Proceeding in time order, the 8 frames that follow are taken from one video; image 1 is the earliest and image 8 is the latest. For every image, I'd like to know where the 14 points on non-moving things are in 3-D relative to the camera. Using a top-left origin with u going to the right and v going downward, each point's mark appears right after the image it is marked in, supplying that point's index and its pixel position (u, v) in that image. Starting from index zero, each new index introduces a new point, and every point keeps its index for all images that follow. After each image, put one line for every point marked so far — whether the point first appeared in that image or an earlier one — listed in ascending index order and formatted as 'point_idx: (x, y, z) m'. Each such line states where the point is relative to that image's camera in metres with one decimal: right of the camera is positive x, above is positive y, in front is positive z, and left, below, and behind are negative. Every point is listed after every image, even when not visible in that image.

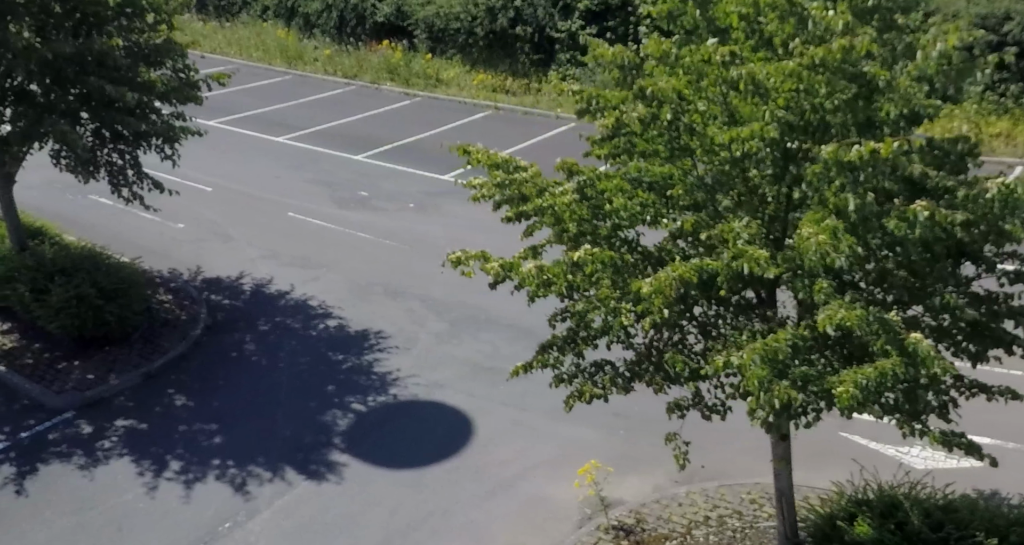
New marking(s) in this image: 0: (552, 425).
0: (+0.2, -1.3, +7.7) m
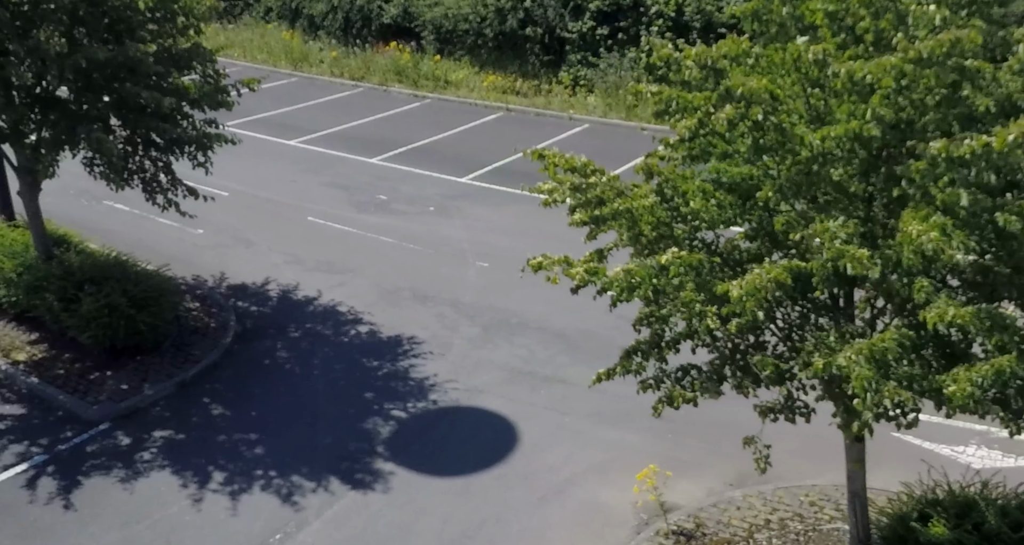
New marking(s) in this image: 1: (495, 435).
0: (+0.7, -1.4, +7.6) m
1: (-0.2, -1.5, +7.7) m
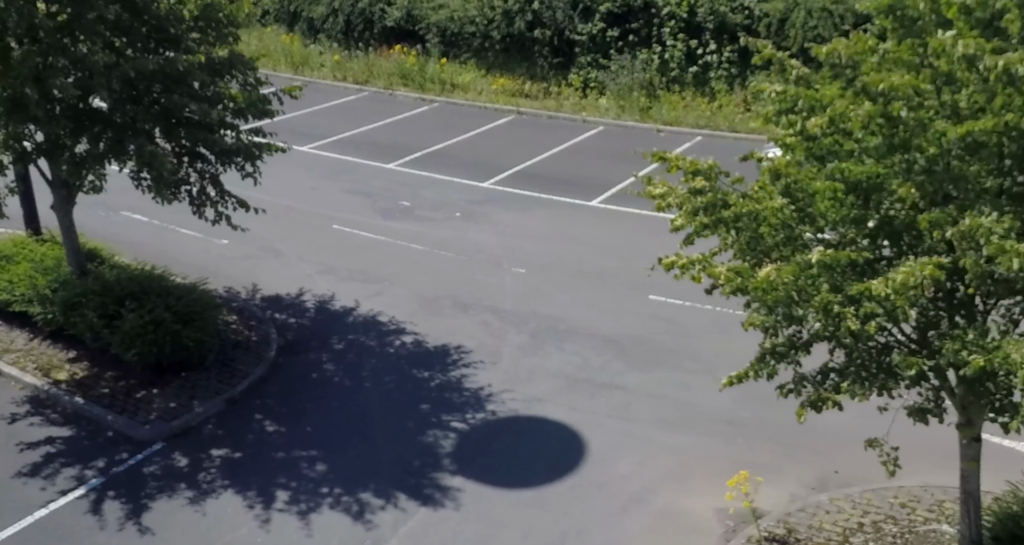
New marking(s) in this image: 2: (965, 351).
0: (+1.3, -1.4, +7.5) m
1: (+0.4, -1.6, +7.6) m
2: (+2.2, -0.4, +4.0) m
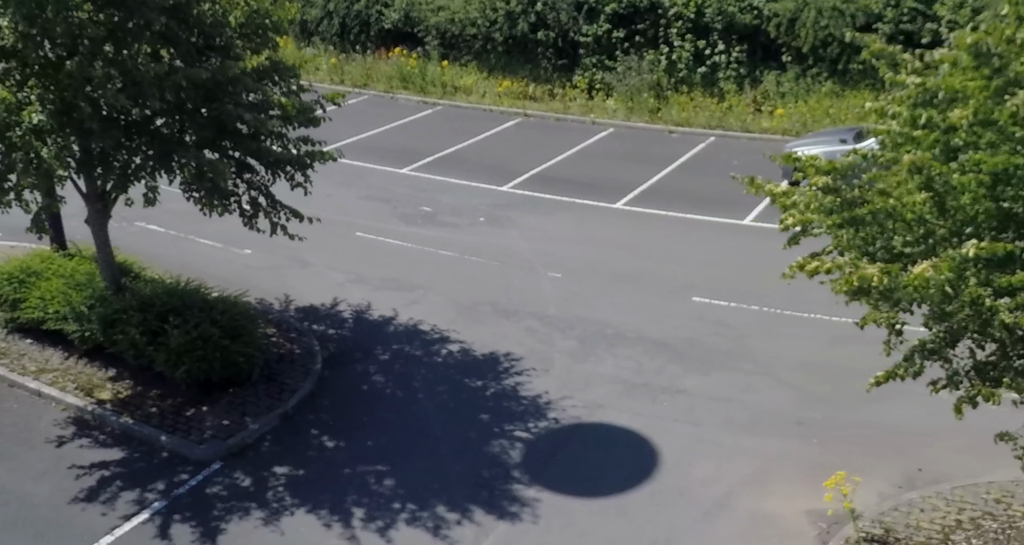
0: (+2.0, -1.5, +7.5) m
1: (+1.1, -1.6, +7.6) m
2: (+2.9, -0.4, +4.0) m
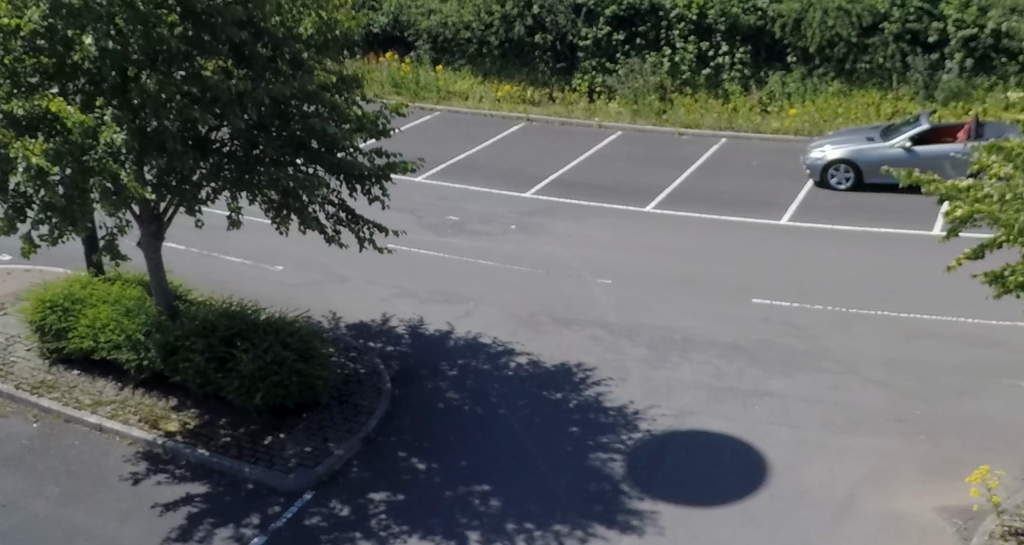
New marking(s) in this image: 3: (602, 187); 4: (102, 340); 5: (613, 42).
0: (+2.9, -1.5, +7.5) m
1: (+2.0, -1.7, +7.5) m
2: (+4.1, -0.4, +4.2) m
3: (+1.5, +1.5, +14.4) m
4: (-4.4, -0.7, +9.0) m
5: (+2.2, +5.2, +19.0) m
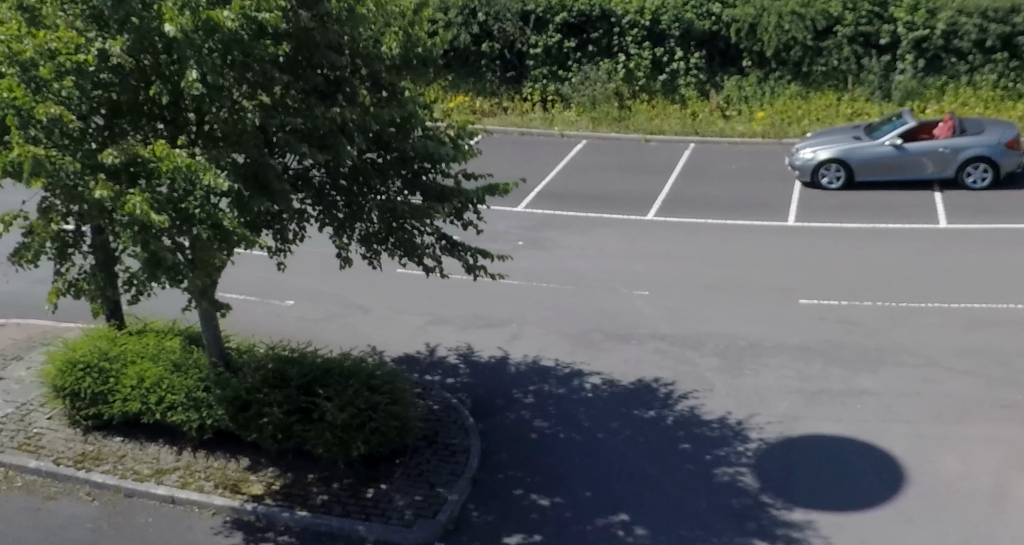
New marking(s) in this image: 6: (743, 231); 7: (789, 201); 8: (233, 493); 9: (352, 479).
0: (+4.0, -1.5, +7.8) m
1: (+3.2, -1.7, +7.7) m
2: (+5.7, -0.3, +4.7) m
3: (+1.4, +1.3, +14.3) m
4: (-3.4, -1.2, +8.1) m
5: (+1.0, +5.0, +19.0) m
6: (+3.4, +0.6, +12.5) m
7: (+4.3, +1.1, +13.2) m
8: (-2.5, -2.0, +7.6) m
9: (-1.5, -1.9, +7.8) m
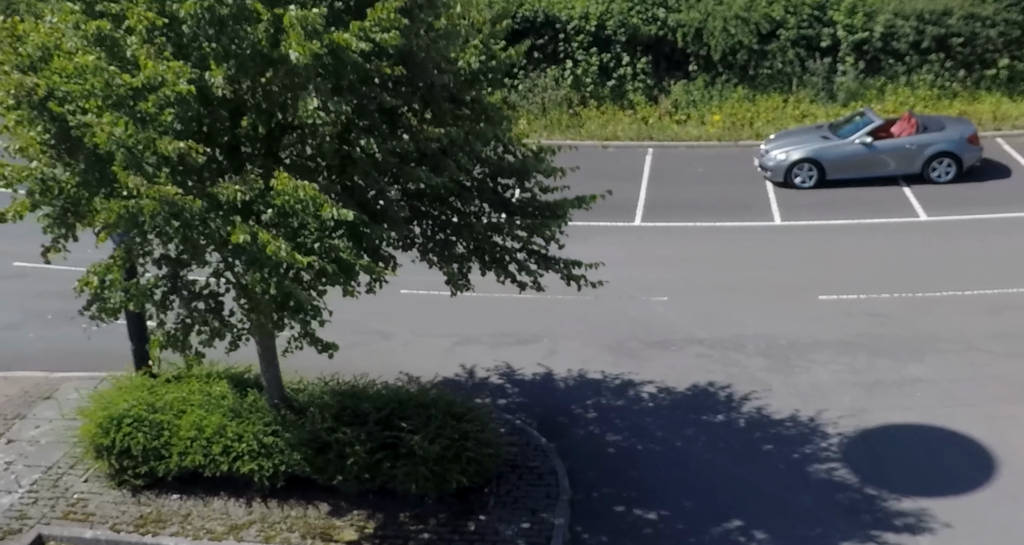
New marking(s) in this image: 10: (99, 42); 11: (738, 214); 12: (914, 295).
0: (+4.8, -1.4, +8.3) m
1: (+4.0, -1.7, +8.0) m
2: (+6.9, 0.0, +5.5) m
3: (+1.0, +1.1, +14.3) m
4: (-2.6, -1.6, +7.4) m
5: (-0.3, +4.8, +18.9) m
6: (+3.4, +0.6, +12.8) m
7: (+4.1, +1.2, +13.7) m
8: (-1.5, -2.2, +7.0) m
9: (-0.6, -2.1, +7.4) m
10: (-2.8, +1.5, +5.6) m
11: (+3.6, +0.9, +13.4) m
12: (+4.9, -0.3, +10.3) m
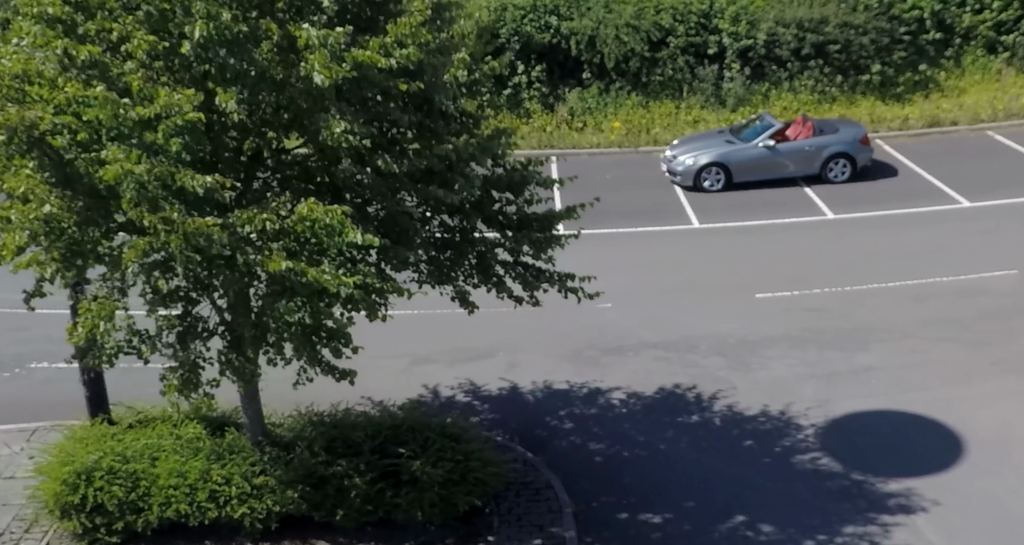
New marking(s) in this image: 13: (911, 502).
0: (+4.6, -1.3, +9.0) m
1: (+3.9, -1.6, +8.6) m
2: (+7.1, +0.2, +6.6) m
3: (-0.3, +1.0, +14.3) m
4: (-2.5, -1.8, +6.8) m
5: (-2.7, +4.5, +18.5) m
6: (+2.3, +0.6, +13.2) m
7: (+2.9, +1.1, +14.2) m
8: (-1.4, -2.4, +6.6) m
9: (-0.5, -2.3, +7.2) m
10: (-2.5, +1.3, +5.1) m
11: (+2.4, +0.9, +13.8) m
12: (+4.3, -0.2, +11.0) m
13: (+3.4, -2.1, +7.6) m
